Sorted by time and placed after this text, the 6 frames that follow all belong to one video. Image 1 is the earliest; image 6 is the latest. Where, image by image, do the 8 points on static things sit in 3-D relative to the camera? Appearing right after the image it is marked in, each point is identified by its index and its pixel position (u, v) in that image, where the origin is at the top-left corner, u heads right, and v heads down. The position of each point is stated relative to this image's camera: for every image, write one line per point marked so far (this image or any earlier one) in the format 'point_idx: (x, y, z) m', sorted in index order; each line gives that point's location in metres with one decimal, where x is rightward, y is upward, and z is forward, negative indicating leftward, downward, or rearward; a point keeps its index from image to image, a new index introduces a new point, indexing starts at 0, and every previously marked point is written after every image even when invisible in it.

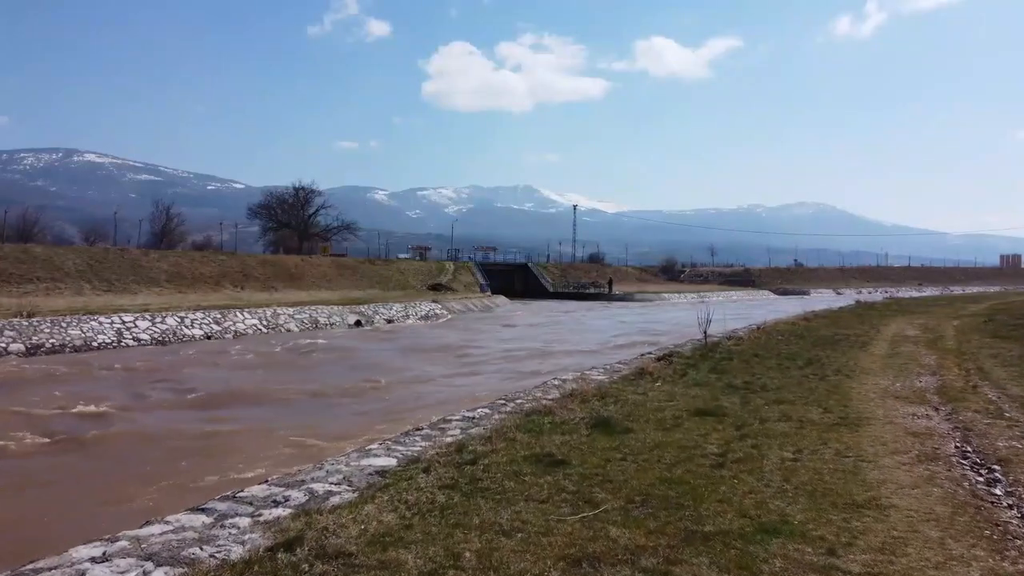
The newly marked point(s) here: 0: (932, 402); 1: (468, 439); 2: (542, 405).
0: (+5.4, -1.5, +9.1) m
1: (-0.4, -1.4, +6.4) m
2: (+0.3, -1.3, +8.0) m
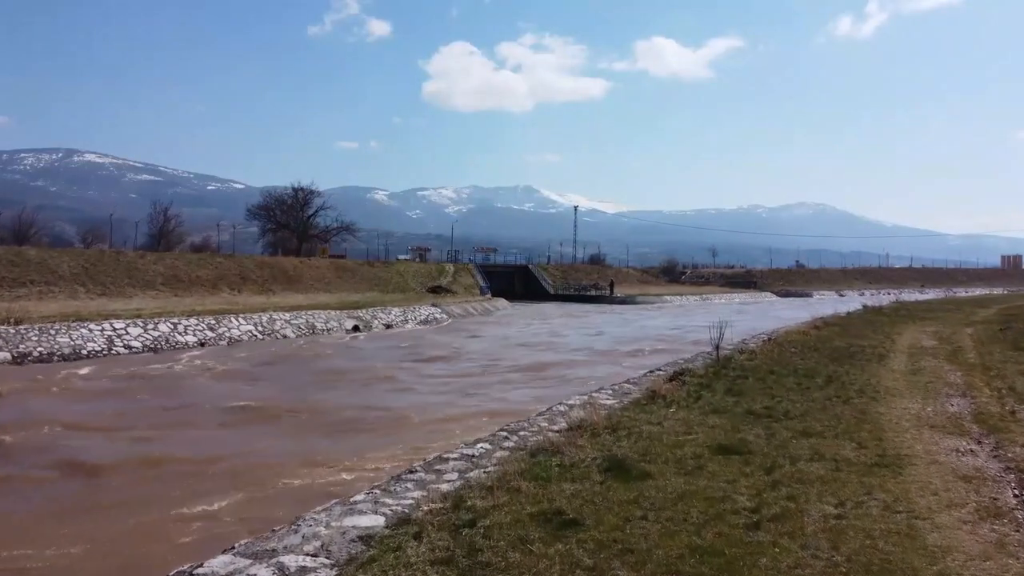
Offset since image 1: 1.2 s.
0: (+5.4, -1.7, +8.4) m
1: (-0.4, -1.6, +5.7) m
2: (+0.4, -1.6, +7.3) m
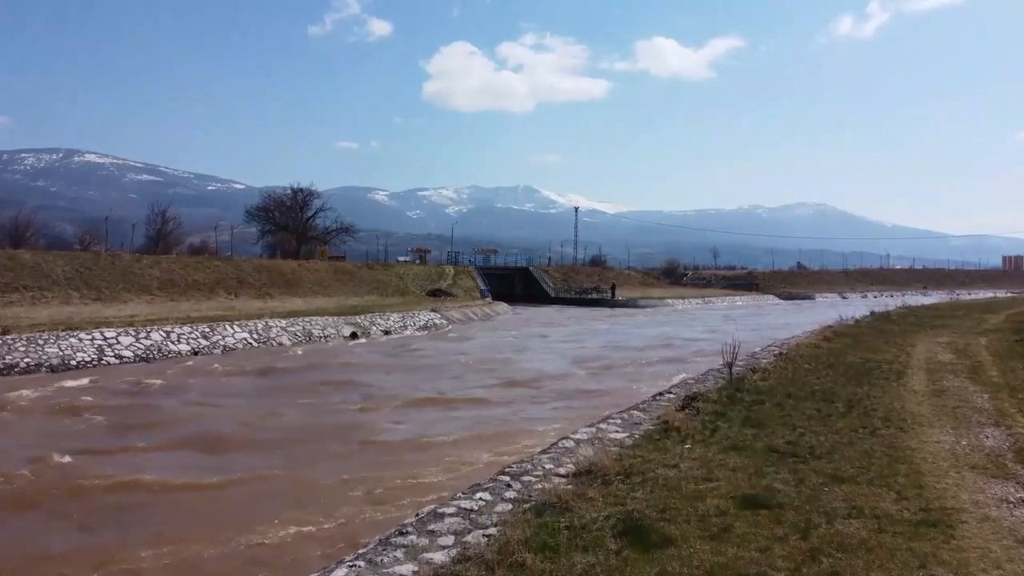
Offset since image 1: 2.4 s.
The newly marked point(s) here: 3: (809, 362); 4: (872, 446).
0: (+5.4, -2.0, +7.6) m
1: (-0.3, -1.9, +5.0) m
2: (+0.4, -1.9, +6.6) m
3: (+7.1, -1.8, +16.9) m
4: (+4.5, -2.0, +8.8) m
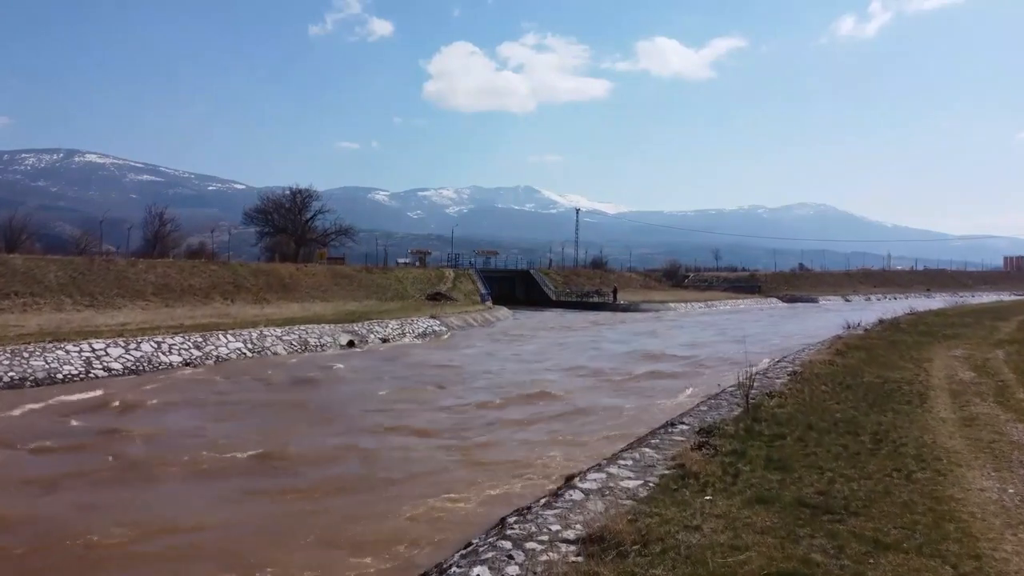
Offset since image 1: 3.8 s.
0: (+5.4, -2.4, +6.8) m
1: (-0.3, -2.3, +4.1) m
2: (+0.4, -2.3, +5.7) m
3: (+7.1, -2.2, +16.1) m
4: (+4.5, -2.3, +8.0) m
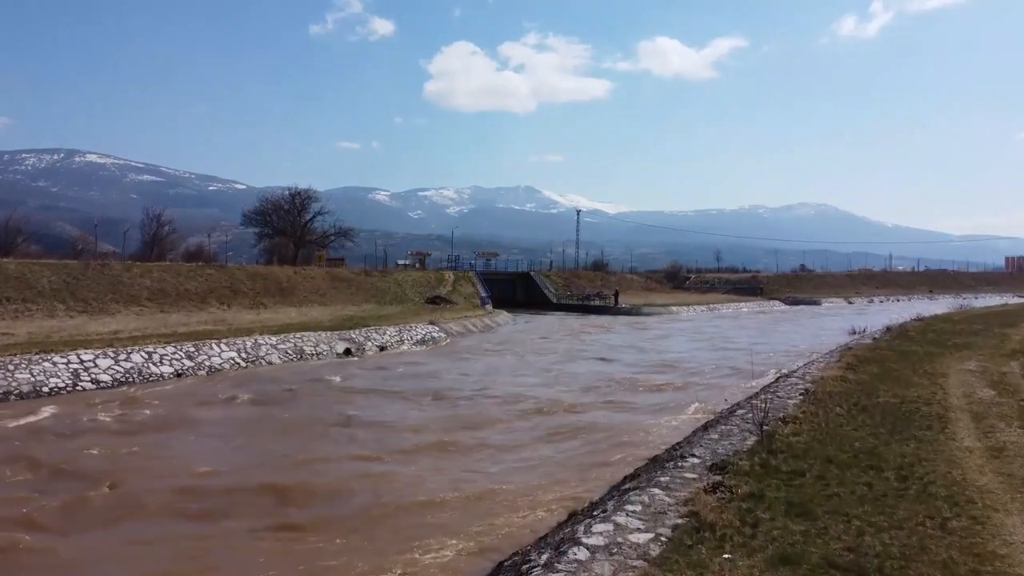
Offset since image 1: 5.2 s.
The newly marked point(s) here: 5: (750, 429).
0: (+5.4, -2.7, +6.1) m
1: (-0.4, -2.7, +3.4) m
2: (+0.4, -2.6, +5.0) m
3: (+7.1, -2.5, +15.4) m
4: (+4.5, -2.7, +7.2) m
5: (+4.3, -2.5, +12.9) m
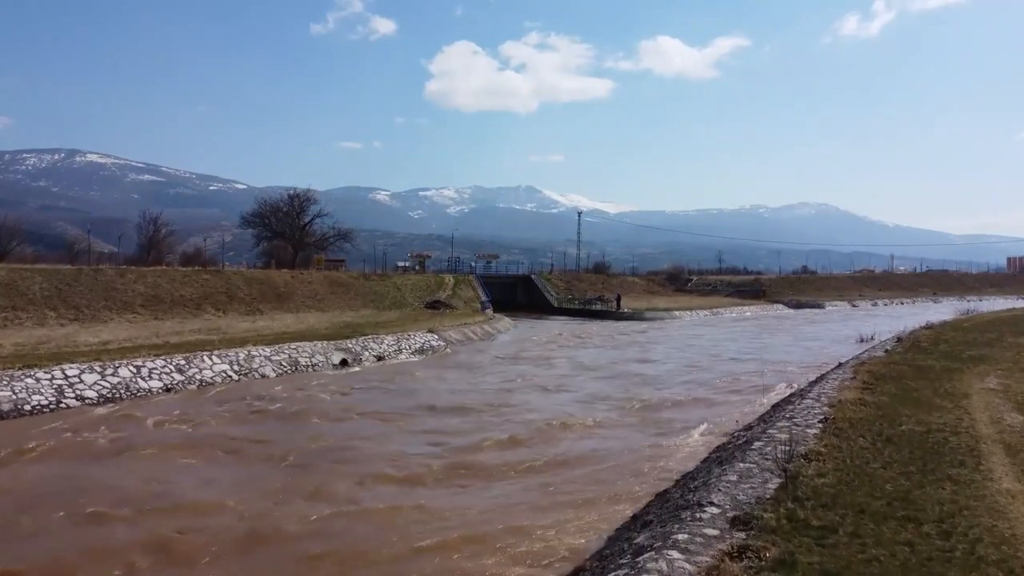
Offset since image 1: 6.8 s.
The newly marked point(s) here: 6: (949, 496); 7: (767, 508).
0: (+5.4, -3.2, +5.1) m
1: (-0.3, -3.1, +2.4) m
2: (+0.4, -3.1, +4.0) m
3: (+7.1, -3.0, +14.4) m
4: (+4.5, -3.2, +6.3) m
5: (+4.3, -3.0, +12.0) m
6: (+6.6, -3.1, +10.7) m
7: (+3.5, -3.0, +9.8) m
